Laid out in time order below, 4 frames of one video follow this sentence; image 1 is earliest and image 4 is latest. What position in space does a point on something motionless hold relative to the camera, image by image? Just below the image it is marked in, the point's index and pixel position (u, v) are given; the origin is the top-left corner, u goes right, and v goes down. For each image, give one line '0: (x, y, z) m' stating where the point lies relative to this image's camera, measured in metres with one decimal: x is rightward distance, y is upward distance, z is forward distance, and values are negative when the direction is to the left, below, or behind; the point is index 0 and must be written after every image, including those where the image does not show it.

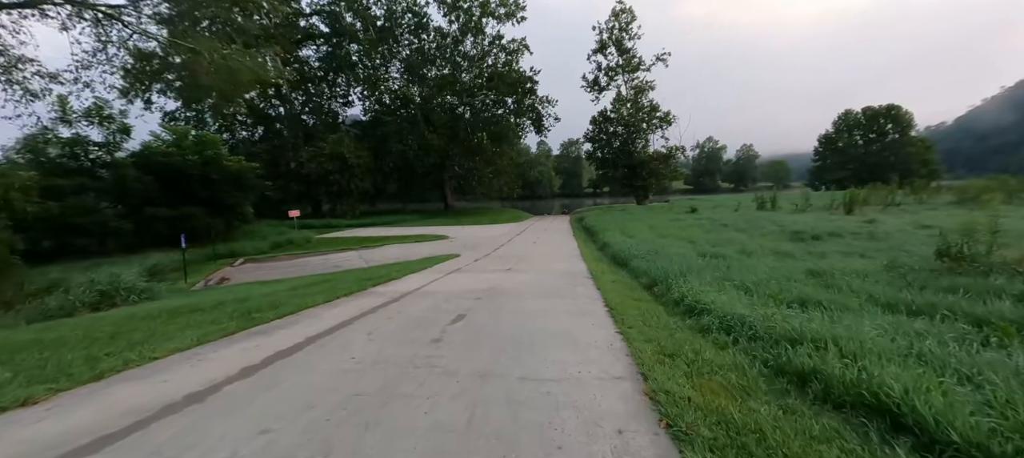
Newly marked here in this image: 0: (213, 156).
0: (-14.4, +3.5, +20.1) m
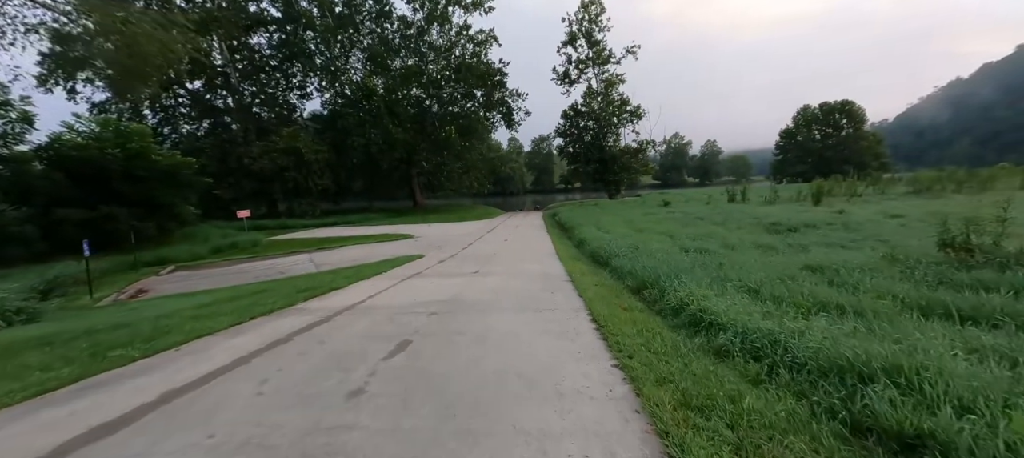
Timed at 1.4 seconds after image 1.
0: (-15.8, +3.4, +17.7) m
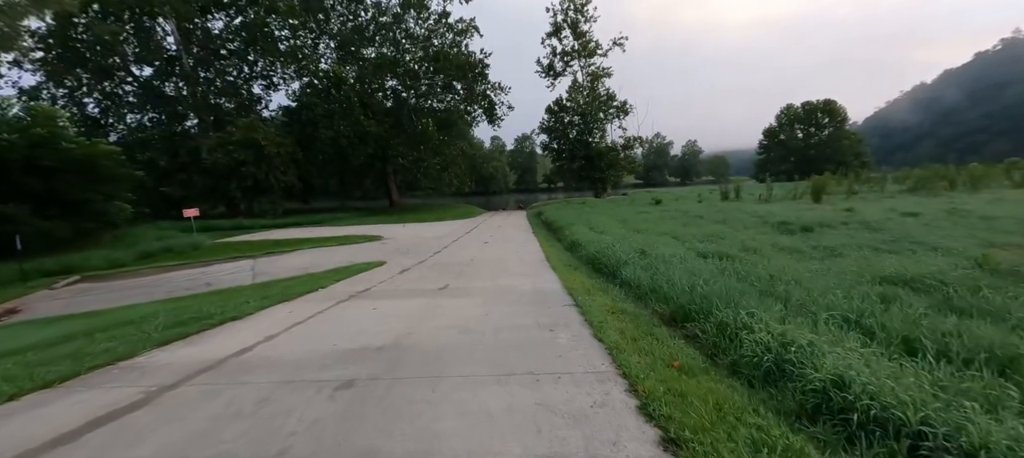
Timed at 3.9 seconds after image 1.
0: (-16.5, +3.3, +14.8) m
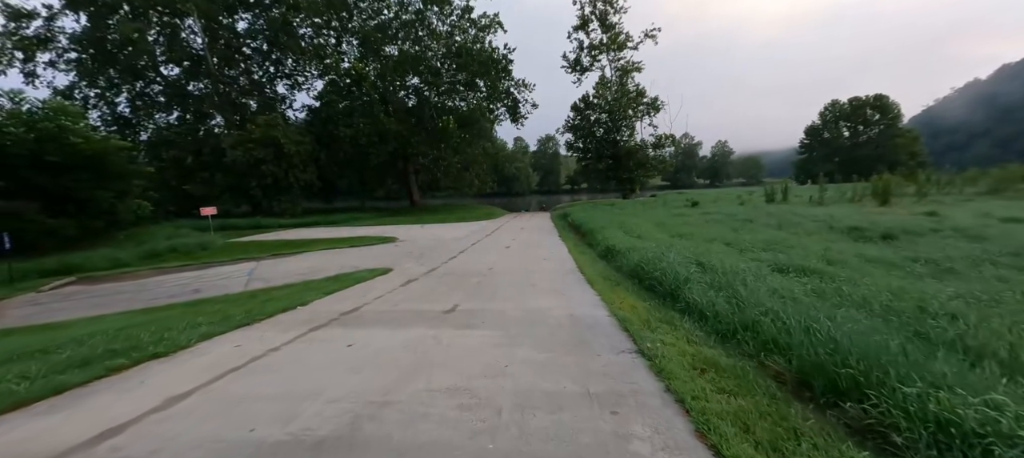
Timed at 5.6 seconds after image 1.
0: (-15.6, +3.4, +14.1) m
